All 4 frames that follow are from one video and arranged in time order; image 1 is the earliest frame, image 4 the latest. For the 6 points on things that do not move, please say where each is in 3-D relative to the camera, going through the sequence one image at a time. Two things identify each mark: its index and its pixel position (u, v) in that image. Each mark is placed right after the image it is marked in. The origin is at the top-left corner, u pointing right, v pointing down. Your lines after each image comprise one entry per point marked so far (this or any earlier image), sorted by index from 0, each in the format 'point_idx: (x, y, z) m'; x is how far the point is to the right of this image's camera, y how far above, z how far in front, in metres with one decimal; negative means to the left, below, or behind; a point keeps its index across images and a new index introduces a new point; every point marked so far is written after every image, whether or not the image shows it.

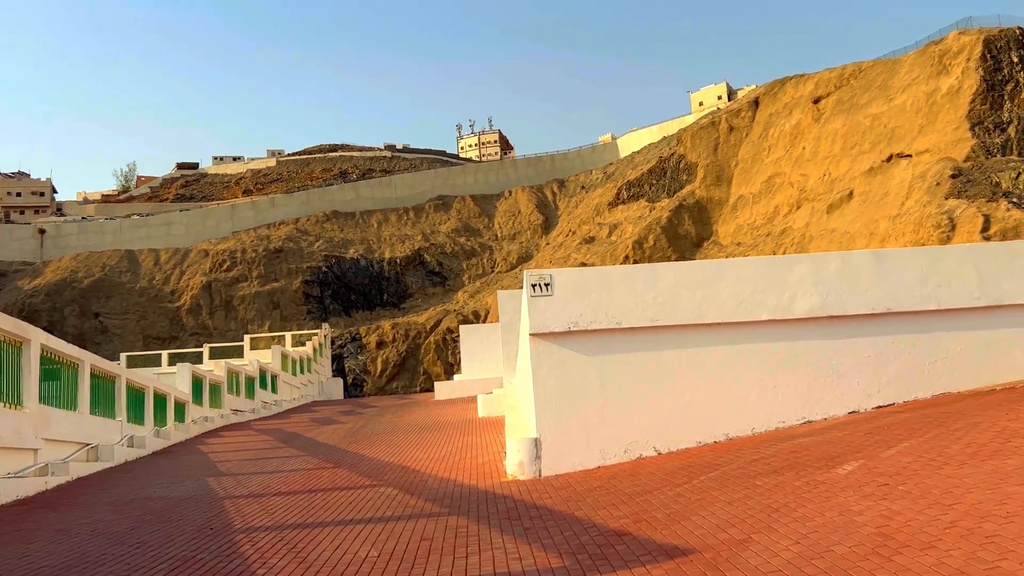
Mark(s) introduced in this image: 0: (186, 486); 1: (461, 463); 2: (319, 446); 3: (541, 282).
0: (-4.0, -2.5, +9.3) m
1: (-0.7, -2.3, +9.7) m
2: (-3.5, -2.9, +13.5) m
3: (+0.3, +0.1, +7.7) m
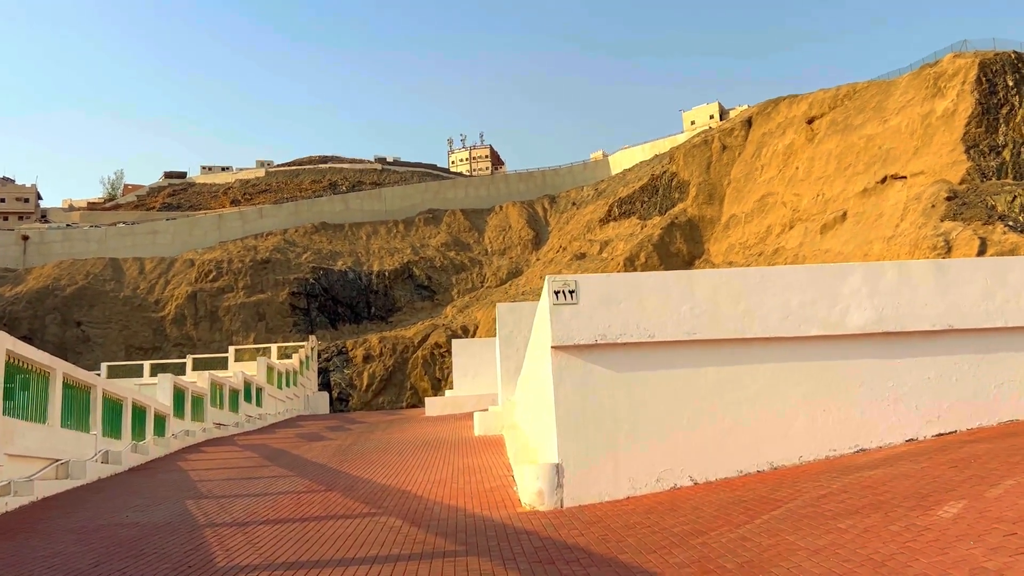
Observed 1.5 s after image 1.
0: (-3.9, -2.5, +8.4) m
1: (-0.5, -2.4, +8.9) m
2: (-3.4, -3.0, +12.6) m
3: (+0.5, 0.0, +6.9) m
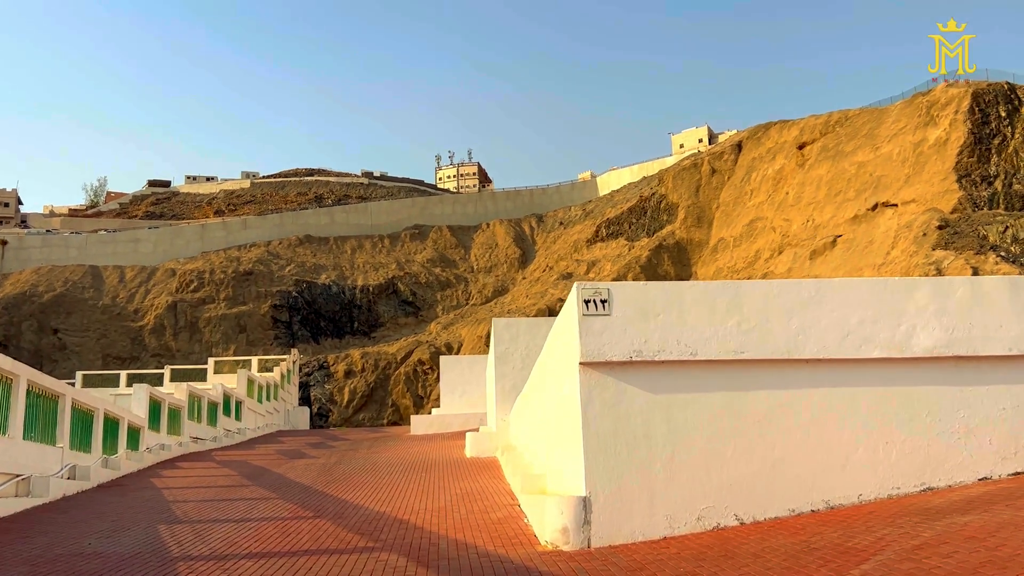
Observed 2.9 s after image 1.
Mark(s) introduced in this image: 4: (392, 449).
0: (-3.8, -2.5, +7.5) m
1: (-0.4, -2.5, +8.0) m
2: (-3.4, -3.1, +11.7) m
3: (+0.7, -0.1, +6.1) m
4: (-3.0, -4.1, +19.0) m
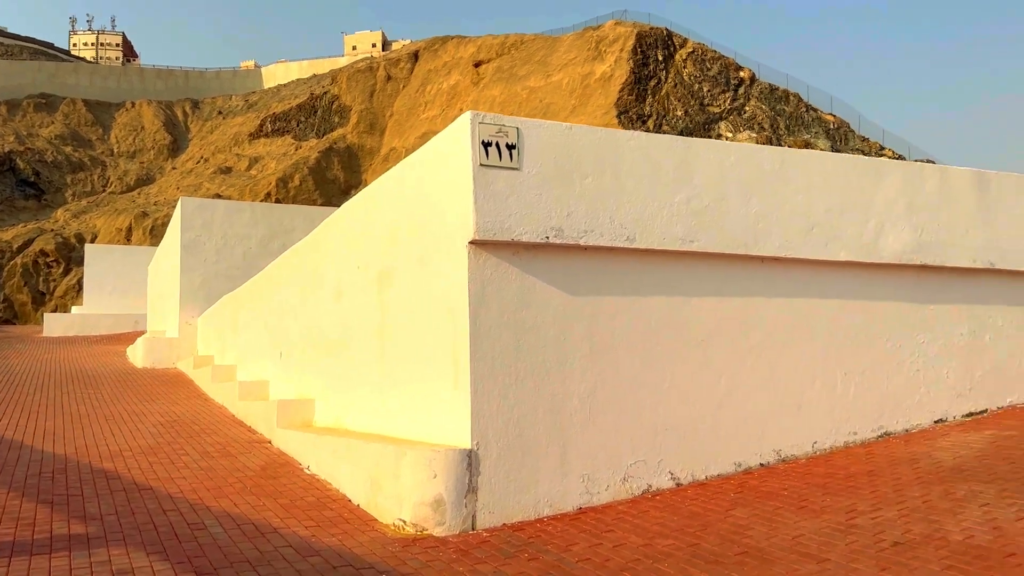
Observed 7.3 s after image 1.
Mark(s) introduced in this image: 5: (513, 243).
0: (-4.9, -1.3, +3.3) m
1: (-2.1, -1.3, +5.3) m
2: (-6.4, -1.4, +7.3) m
3: (-0.1, +0.8, +3.8) m
4: (-9.3, -1.4, +14.1) m
5: (0.0, +0.2, +3.8) m
